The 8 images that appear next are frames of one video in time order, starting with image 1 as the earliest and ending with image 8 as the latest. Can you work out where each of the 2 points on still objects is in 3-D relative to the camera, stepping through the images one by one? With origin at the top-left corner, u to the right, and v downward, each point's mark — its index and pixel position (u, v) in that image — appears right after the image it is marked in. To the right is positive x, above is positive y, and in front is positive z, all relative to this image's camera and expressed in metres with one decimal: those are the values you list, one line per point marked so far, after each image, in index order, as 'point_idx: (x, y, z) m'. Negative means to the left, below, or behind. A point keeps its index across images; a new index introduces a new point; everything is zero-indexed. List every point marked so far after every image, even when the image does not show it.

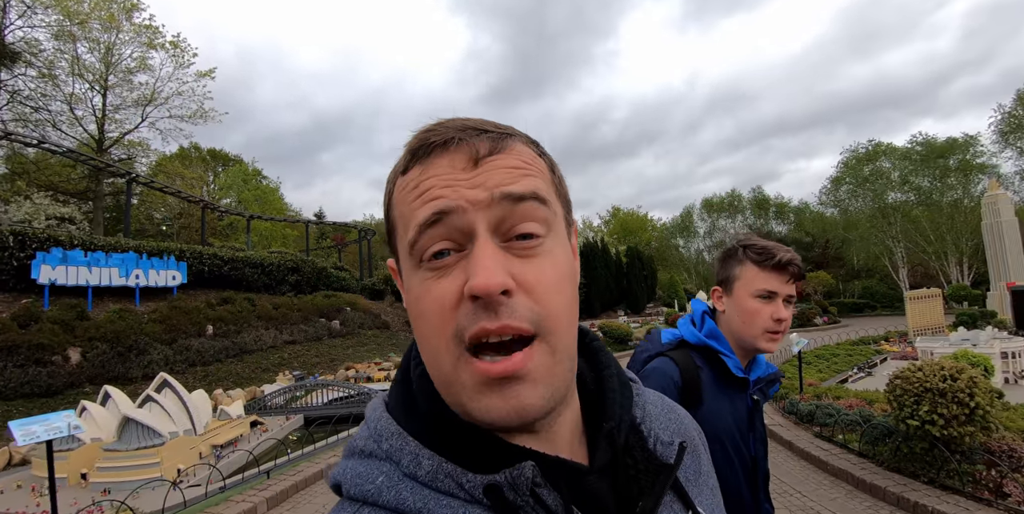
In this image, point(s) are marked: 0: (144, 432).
0: (-4.7, -2.3, +6.0) m
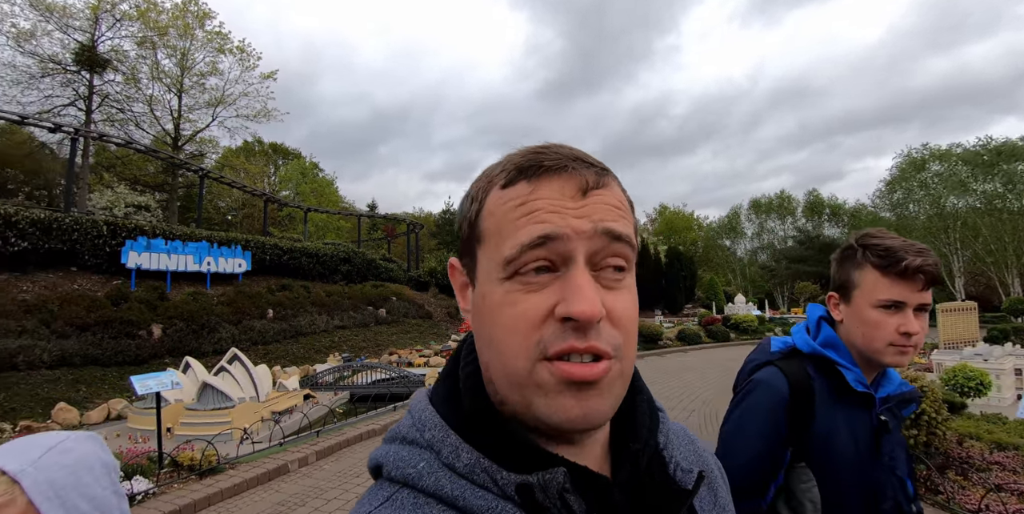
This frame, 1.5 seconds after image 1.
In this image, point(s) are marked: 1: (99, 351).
0: (-4.5, -2.2, +7.1) m
1: (-9.5, -2.2, +10.7) m
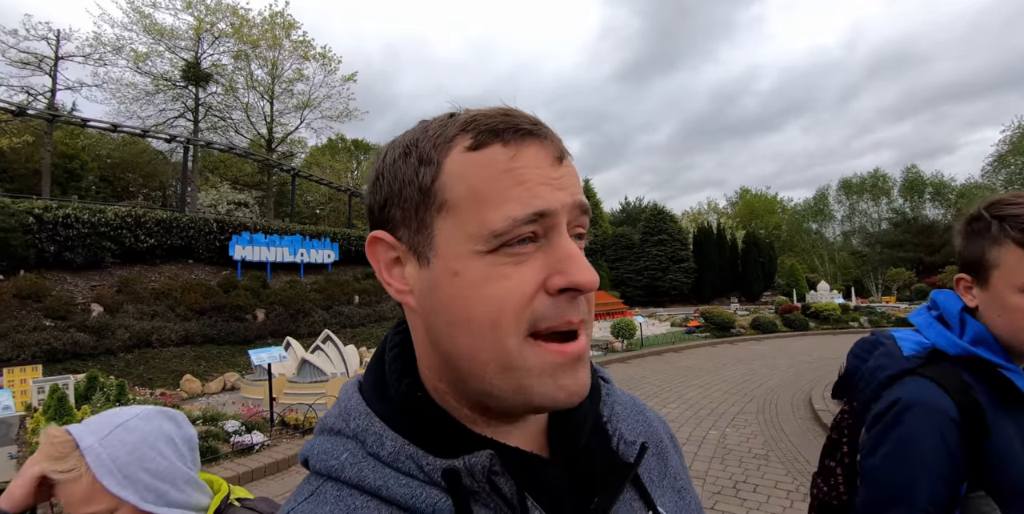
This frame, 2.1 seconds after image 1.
0: (-3.5, -2.0, +8.2) m
1: (-8.0, -2.0, +12.4) m
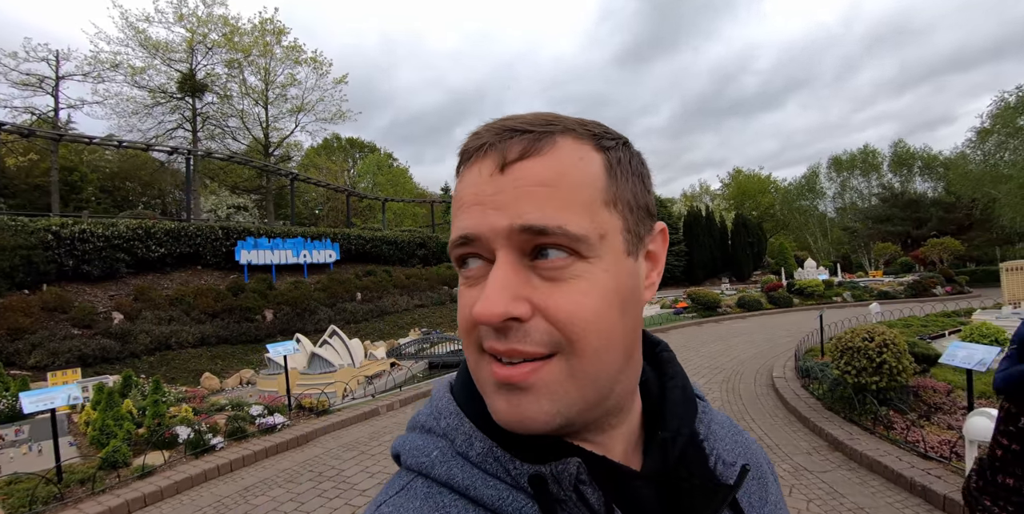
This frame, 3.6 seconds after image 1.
0: (-3.7, -2.1, +9.0) m
1: (-8.1, -2.2, +13.2) m
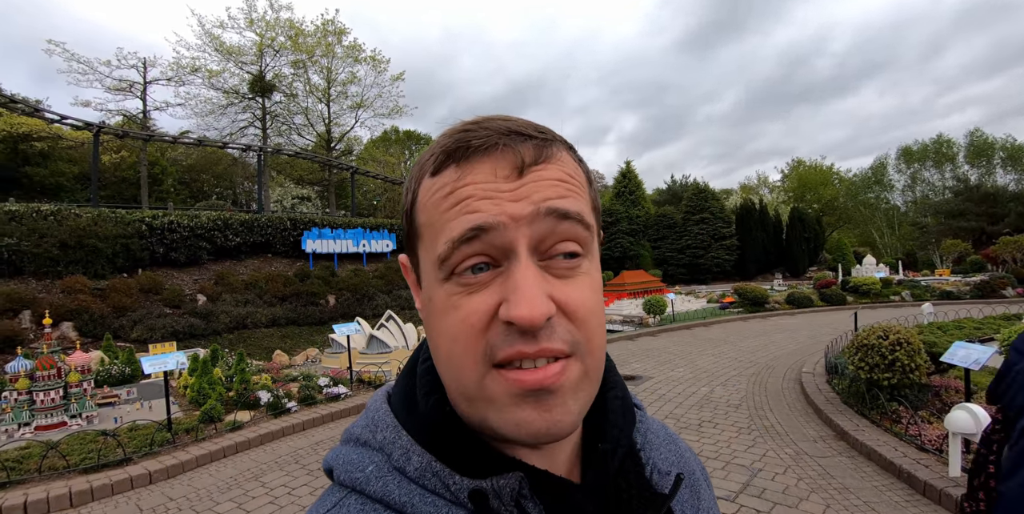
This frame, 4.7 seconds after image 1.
0: (-2.9, -1.9, +9.9) m
1: (-6.9, -1.8, +14.6) m
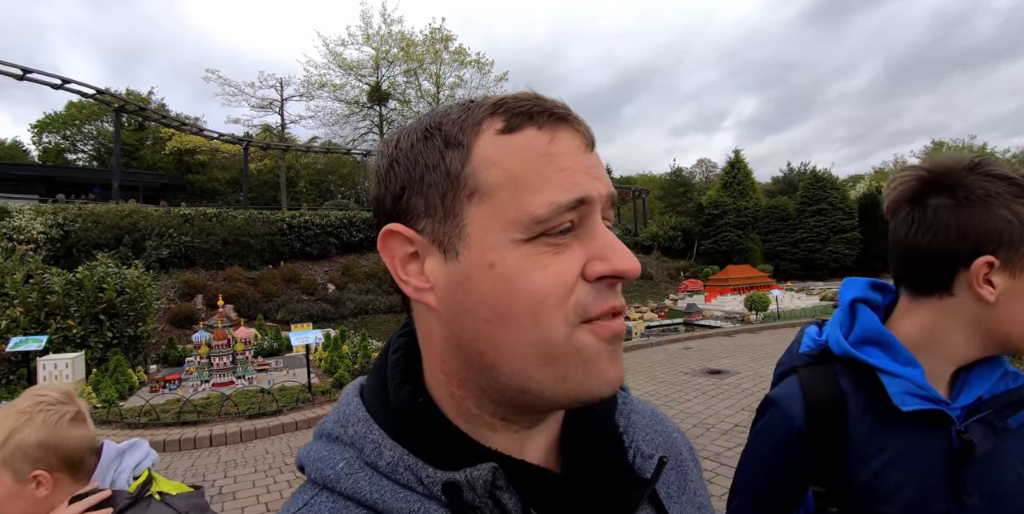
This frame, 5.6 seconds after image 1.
0: (-1.0, -1.8, +10.9) m
1: (-3.9, -1.6, +16.3) m
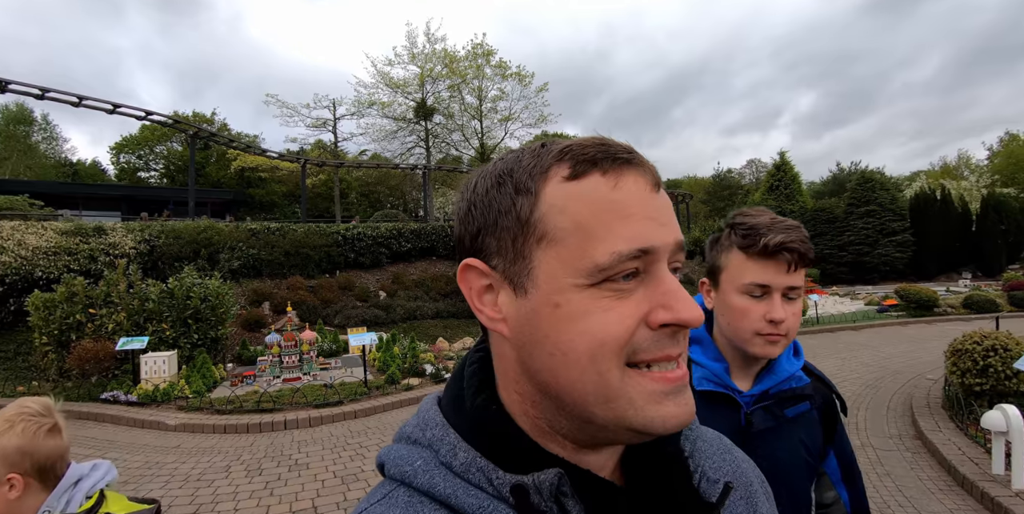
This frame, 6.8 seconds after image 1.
0: (-0.1, -2.0, +11.7) m
1: (-2.5, -2.0, +17.4) m
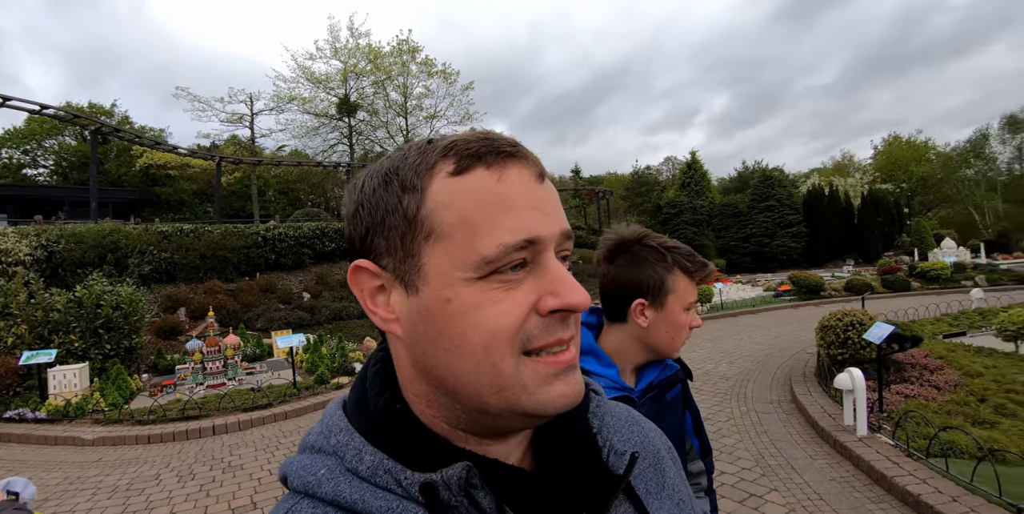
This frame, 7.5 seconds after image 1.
0: (-1.8, -1.9, +12.1) m
1: (-5.0, -1.9, +17.3) m
